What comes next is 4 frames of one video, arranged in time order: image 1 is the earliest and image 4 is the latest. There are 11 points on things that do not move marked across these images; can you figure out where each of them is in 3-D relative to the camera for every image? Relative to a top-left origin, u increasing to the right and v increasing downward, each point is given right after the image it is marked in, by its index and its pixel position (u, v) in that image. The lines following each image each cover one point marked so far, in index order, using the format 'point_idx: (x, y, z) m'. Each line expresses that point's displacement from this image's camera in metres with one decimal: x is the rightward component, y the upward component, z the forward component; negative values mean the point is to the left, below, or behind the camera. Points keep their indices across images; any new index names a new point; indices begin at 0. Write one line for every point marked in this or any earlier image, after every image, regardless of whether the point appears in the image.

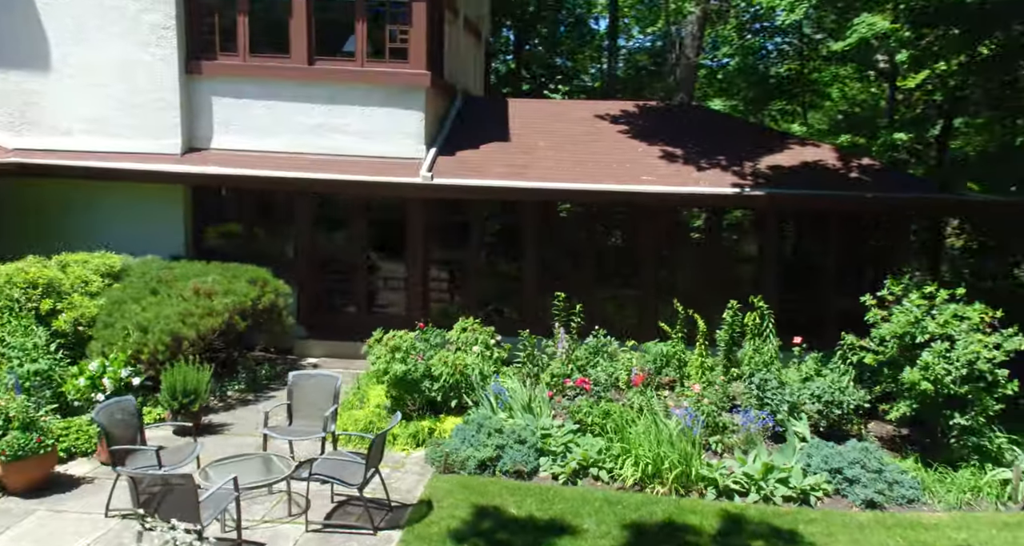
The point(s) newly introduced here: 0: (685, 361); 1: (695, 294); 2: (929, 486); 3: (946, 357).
0: (+2.0, -1.0, +8.4) m
1: (+3.0, -0.3, +10.8) m
2: (+3.8, -1.9, +6.4) m
3: (+4.2, -0.8, +6.7) m
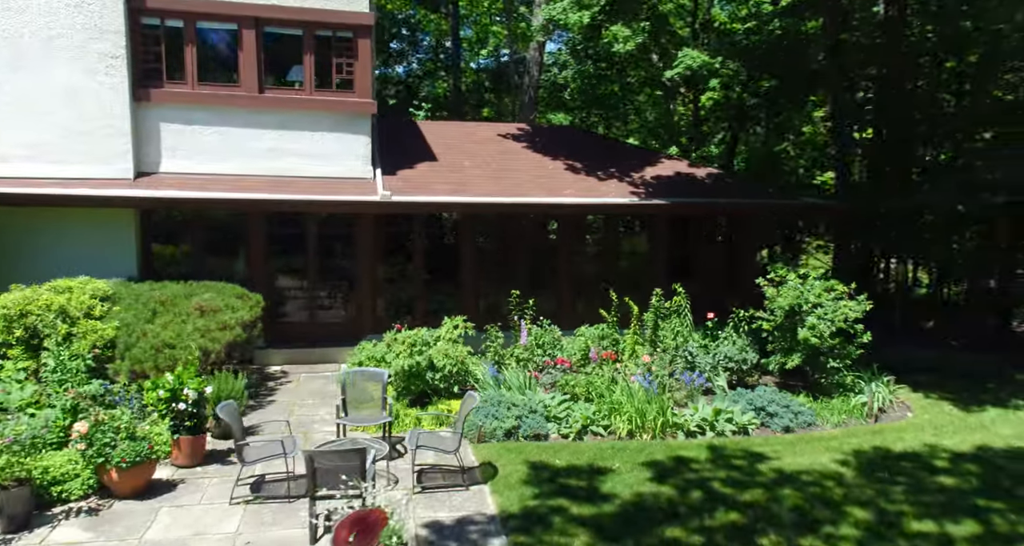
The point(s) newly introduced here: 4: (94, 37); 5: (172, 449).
0: (+1.6, -1.0, +10.4) m
1: (+1.9, -0.2, +12.9) m
2: (+3.9, -1.8, +9.0) m
3: (+4.1, -0.6, +9.4) m
4: (-5.7, +3.2, +9.7) m
5: (-3.3, -1.7, +6.9) m
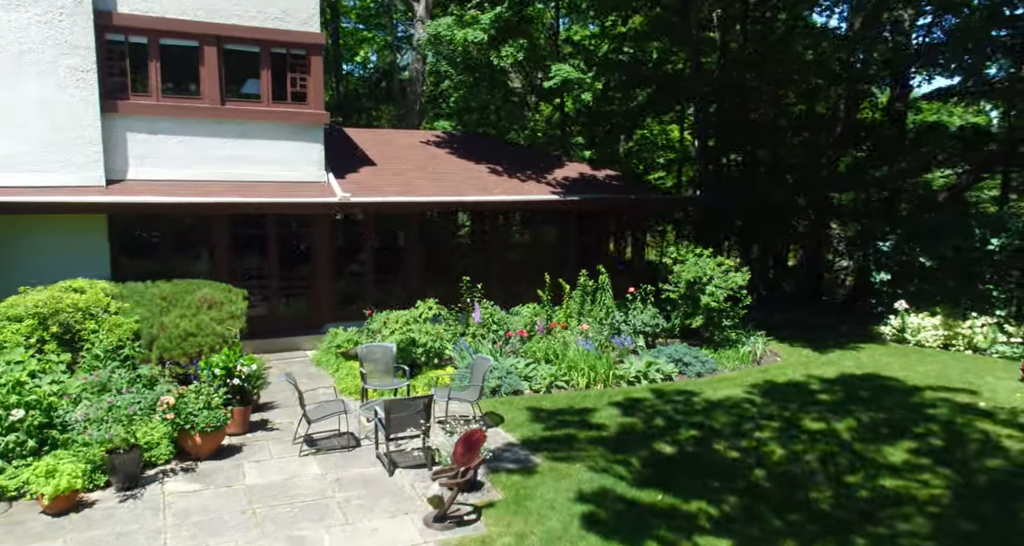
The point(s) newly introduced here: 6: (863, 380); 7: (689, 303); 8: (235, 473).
0: (+0.8, -0.7, +12.4) m
1: (+0.5, 0.0, +15.0) m
2: (+3.4, -1.4, +11.5) m
3: (+3.5, -0.2, +12.0) m
4: (-6.4, +3.2, +10.1) m
5: (-3.2, -1.6, +7.9) m
6: (+5.2, -1.6, +10.7) m
7: (+3.0, -0.5, +12.3) m
8: (-2.8, -2.0, +7.1) m
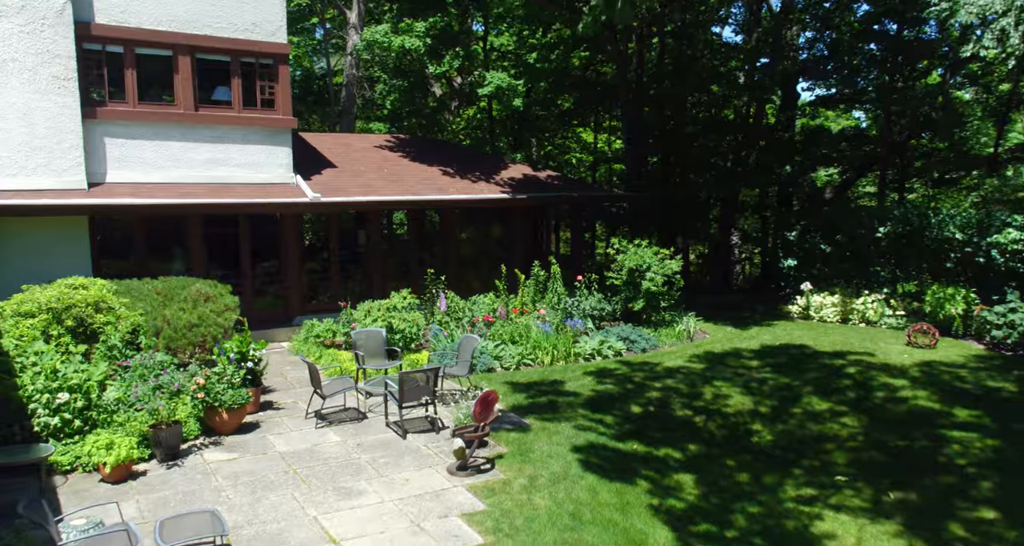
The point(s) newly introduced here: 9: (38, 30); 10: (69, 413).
0: (0.0, -0.6, +13.6) m
1: (-0.6, +0.2, +16.1) m
2: (+2.7, -1.2, +13.1) m
3: (+2.7, 0.0, +13.5) m
4: (-6.9, +3.2, +10.5) m
5: (-3.3, -1.6, +8.7) m
6: (+4.7, -1.3, +12.5) m
7: (+2.3, -0.3, +13.8) m
8: (-2.8, -1.9, +7.9) m
9: (-6.9, +3.6, +10.3) m
10: (-4.5, -1.4, +7.2) m
